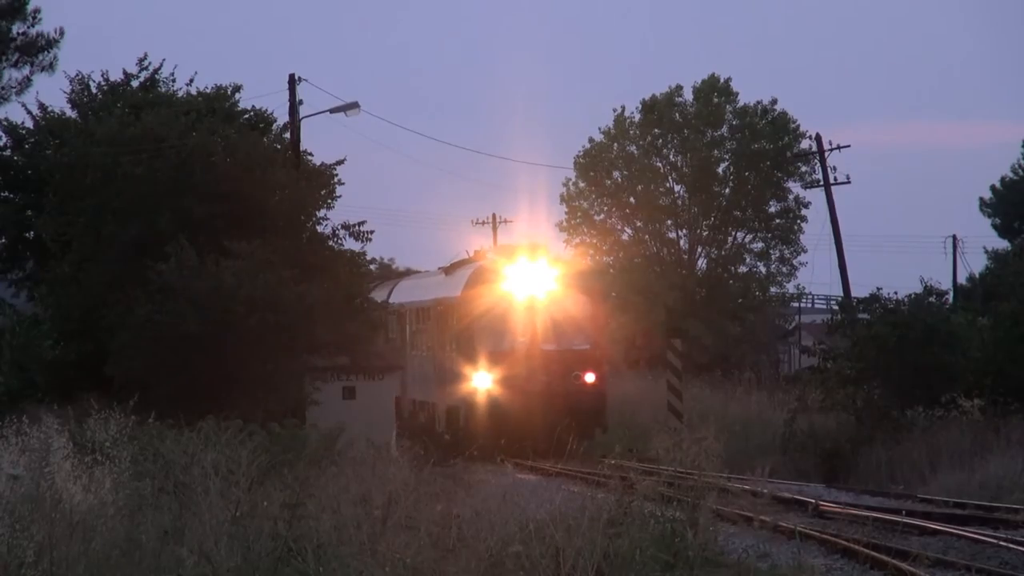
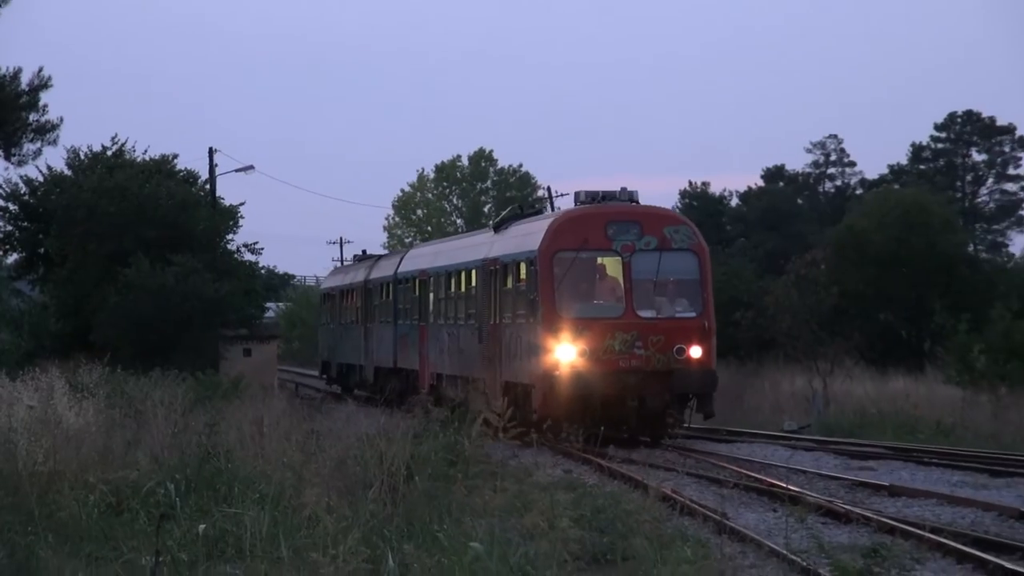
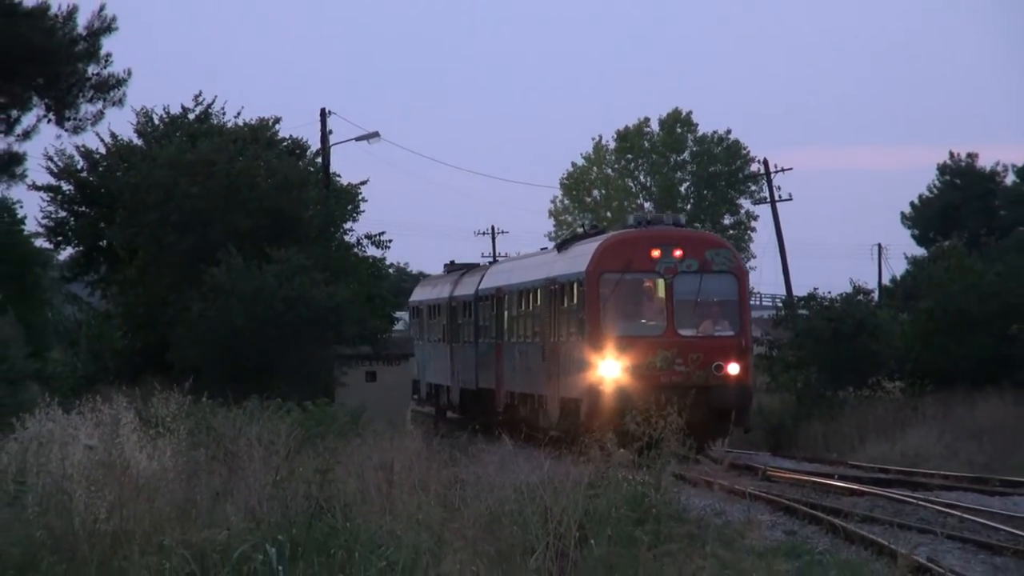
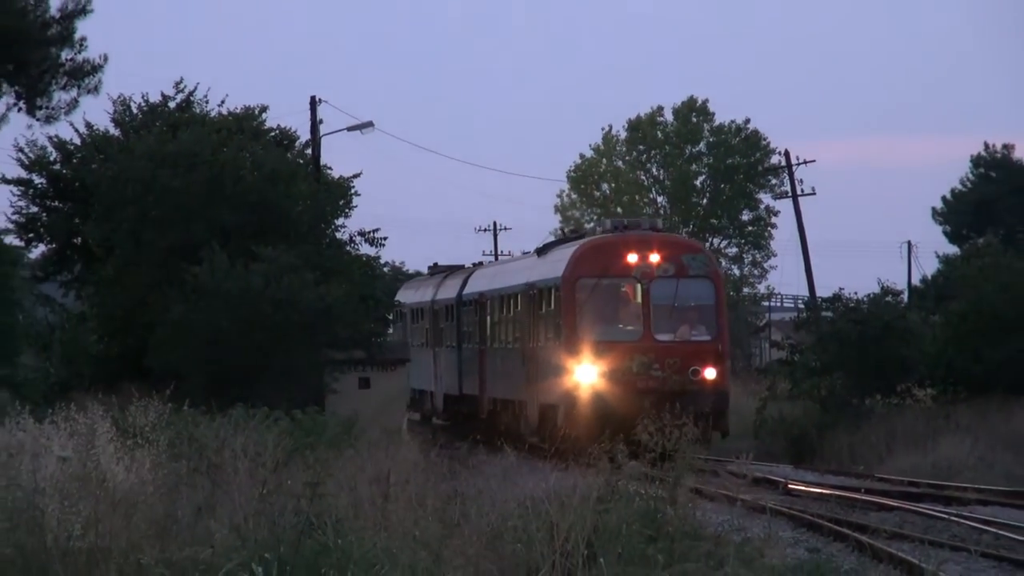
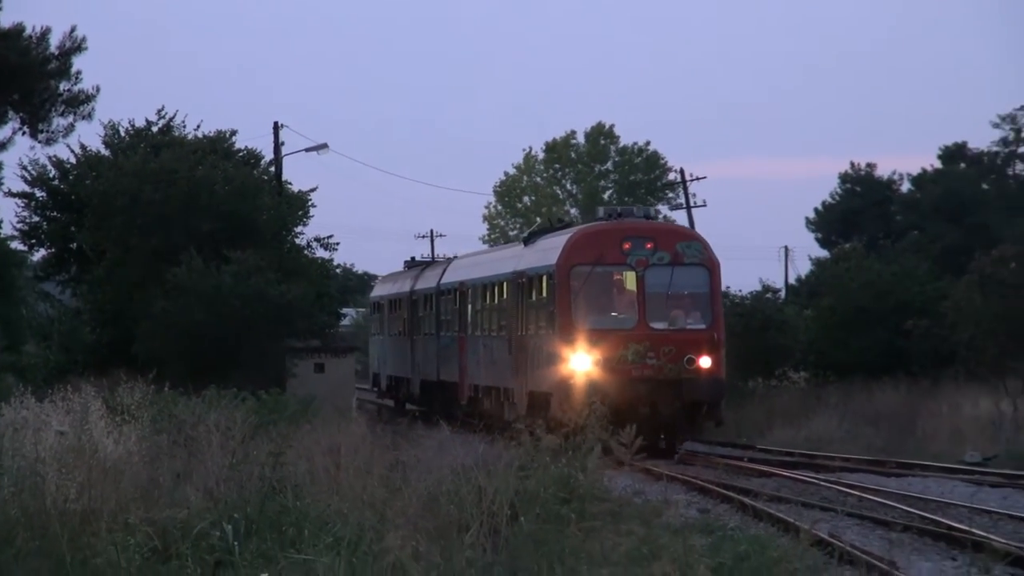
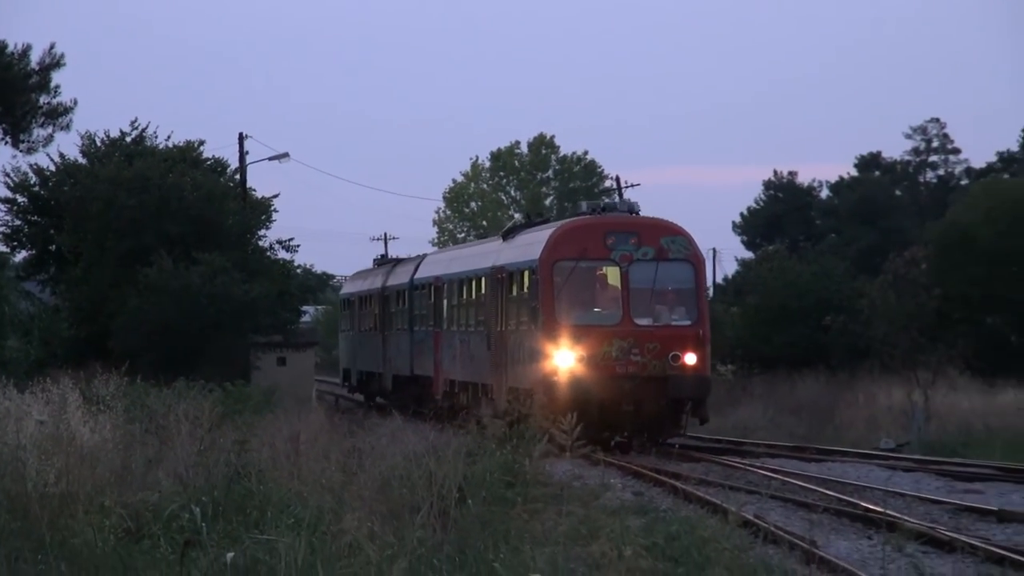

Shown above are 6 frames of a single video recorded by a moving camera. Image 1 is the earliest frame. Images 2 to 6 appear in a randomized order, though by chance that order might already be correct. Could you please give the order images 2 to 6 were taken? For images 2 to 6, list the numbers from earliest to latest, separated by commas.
4, 3, 5, 6, 2
